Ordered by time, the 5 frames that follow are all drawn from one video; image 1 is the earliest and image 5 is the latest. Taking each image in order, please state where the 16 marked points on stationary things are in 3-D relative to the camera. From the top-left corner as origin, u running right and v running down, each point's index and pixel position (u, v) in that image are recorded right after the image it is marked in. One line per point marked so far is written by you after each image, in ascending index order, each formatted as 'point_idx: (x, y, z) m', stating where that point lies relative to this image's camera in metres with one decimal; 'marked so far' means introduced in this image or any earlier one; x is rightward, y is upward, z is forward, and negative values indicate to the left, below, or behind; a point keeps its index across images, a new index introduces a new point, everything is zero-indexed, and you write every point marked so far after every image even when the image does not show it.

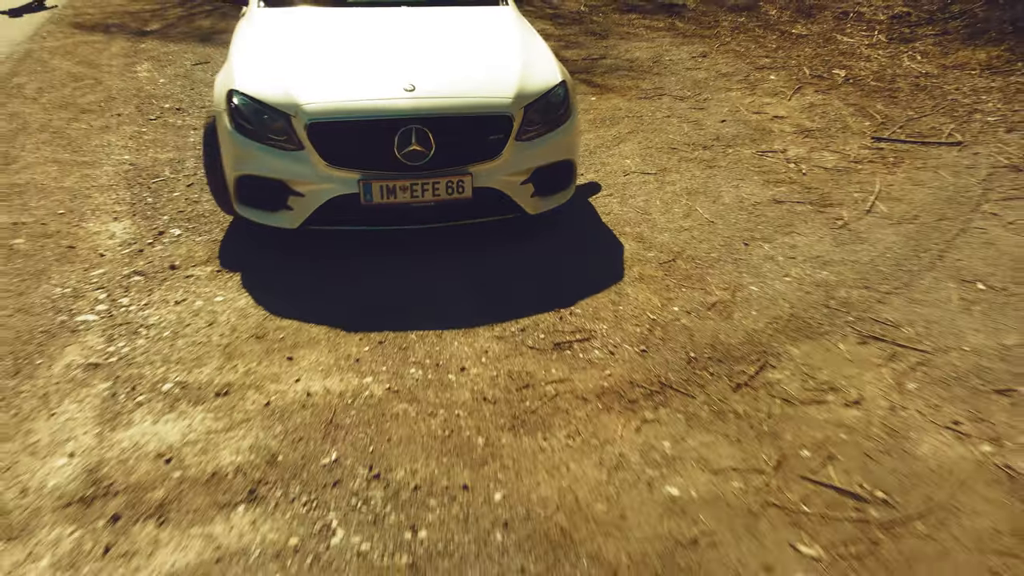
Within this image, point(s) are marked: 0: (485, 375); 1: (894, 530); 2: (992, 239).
0: (-0.1, -0.2, +2.1) m
1: (+0.8, -0.5, +1.6) m
2: (+1.7, +0.2, +2.9) m
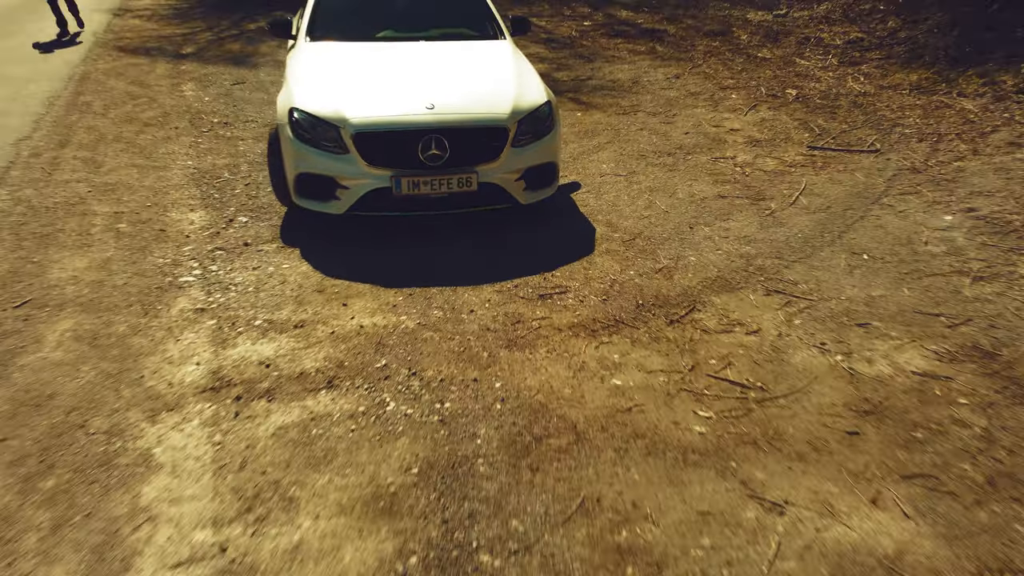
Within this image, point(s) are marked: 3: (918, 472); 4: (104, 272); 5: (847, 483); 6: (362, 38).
0: (-0.1, -0.1, +2.9) m
1: (+0.7, -0.3, +2.4) m
2: (+1.7, +0.3, +3.7) m
3: (+1.1, -0.5, +2.1) m
4: (-1.6, +0.1, +3.3) m
5: (+0.9, -0.5, +2.1) m
6: (-0.8, +1.3, +4.3) m
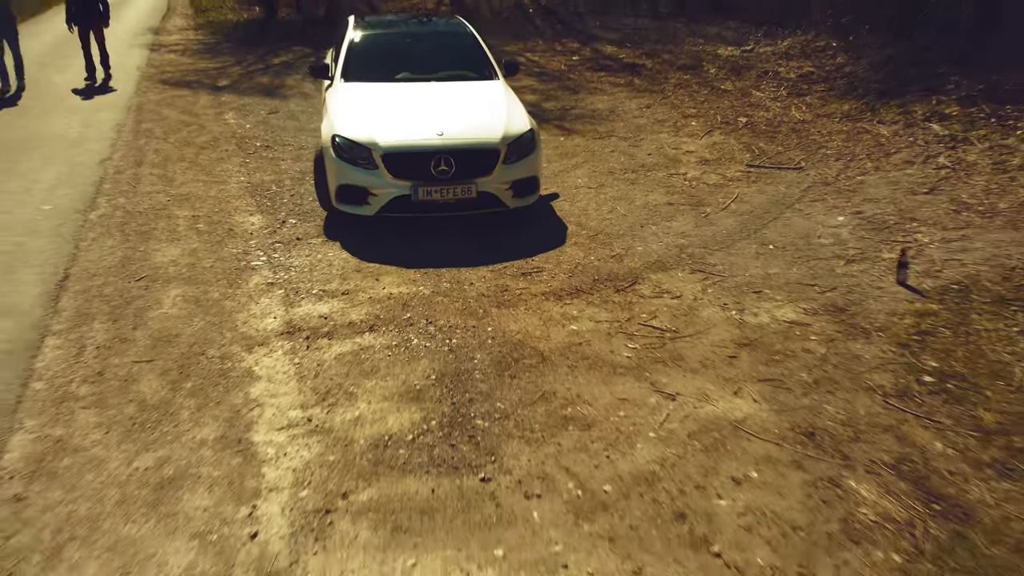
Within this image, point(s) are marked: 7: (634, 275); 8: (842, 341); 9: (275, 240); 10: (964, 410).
0: (-0.1, 0.0, +4.0) m
1: (+0.7, -0.2, +3.5) m
2: (+1.6, +0.4, +4.7) m
3: (+1.0, -0.3, +3.2) m
4: (-1.7, +0.2, +4.3) m
5: (+0.8, -0.4, +3.1) m
6: (-0.8, +1.4, +5.4) m
7: (+0.6, +0.1, +4.1) m
8: (+1.4, -0.2, +3.4) m
9: (-1.3, +0.3, +4.6) m
10: (+1.6, -0.4, +2.9) m
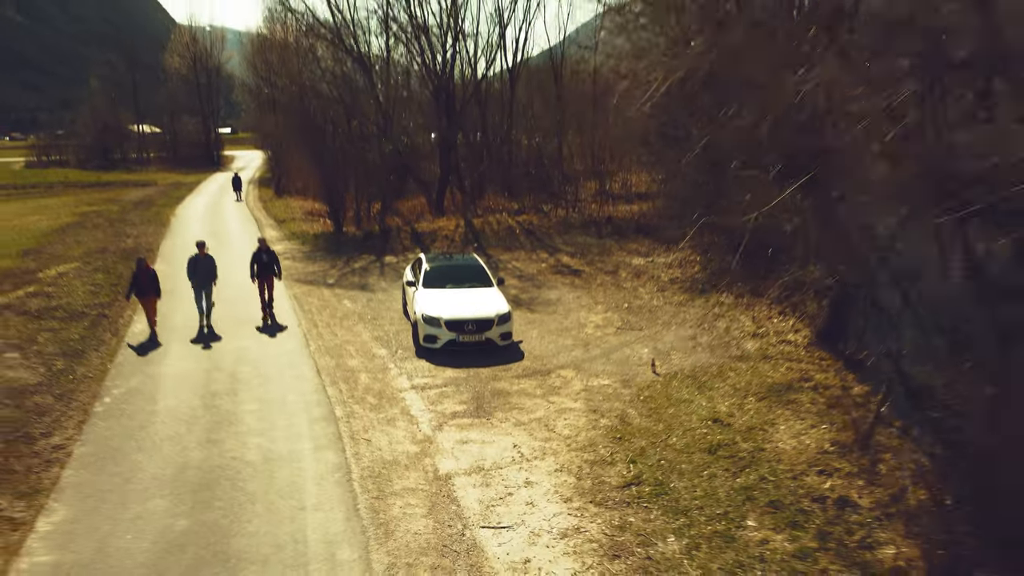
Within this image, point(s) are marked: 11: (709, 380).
0: (-0.3, -1.0, +9.8) m
1: (+0.5, -1.1, +9.2) m
2: (+1.5, -0.8, +10.6) m
3: (+0.9, -1.2, +8.9) m
4: (-1.8, -1.0, +10.2) m
5: (+0.6, -1.2, +8.9) m
6: (-1.0, 0.0, +11.4) m
7: (+0.5, -1.0, +9.9) m
8: (+1.2, -1.1, +9.2) m
9: (-1.5, -0.9, +10.5) m
10: (+1.4, -1.2, +8.6) m
11: (+2.2, -1.1, +9.2) m
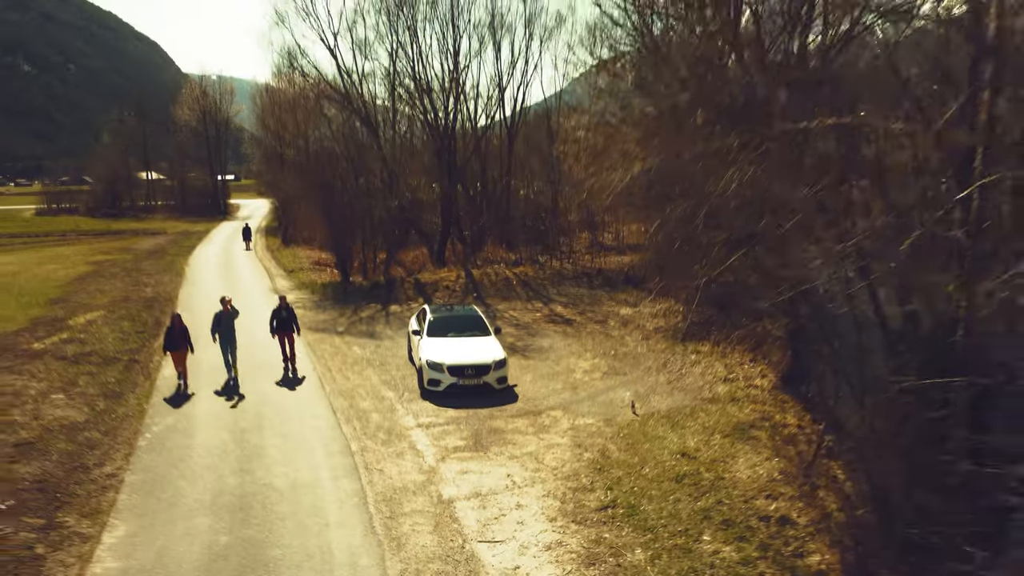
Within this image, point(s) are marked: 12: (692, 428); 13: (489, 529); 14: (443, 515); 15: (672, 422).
0: (-0.4, -1.7, +11.0) m
1: (+0.5, -1.8, +10.4) m
2: (+1.4, -1.5, +11.8) m
3: (+0.8, -1.8, +10.1) m
4: (-1.9, -1.6, +11.3) m
5: (+0.6, -1.8, +10.0) m
6: (-1.1, -0.8, +12.6) m
7: (+0.4, -1.7, +11.1) m
8: (+1.2, -1.8, +10.3) m
9: (-1.6, -1.6, +11.6) m
10: (+1.4, -1.8, +9.8) m
11: (+2.2, -1.7, +10.4) m
12: (+2.2, -1.7, +10.0) m
13: (-0.2, -2.2, +7.5) m
14: (-0.7, -2.2, +7.8) m
15: (+2.0, -1.7, +10.3) m
